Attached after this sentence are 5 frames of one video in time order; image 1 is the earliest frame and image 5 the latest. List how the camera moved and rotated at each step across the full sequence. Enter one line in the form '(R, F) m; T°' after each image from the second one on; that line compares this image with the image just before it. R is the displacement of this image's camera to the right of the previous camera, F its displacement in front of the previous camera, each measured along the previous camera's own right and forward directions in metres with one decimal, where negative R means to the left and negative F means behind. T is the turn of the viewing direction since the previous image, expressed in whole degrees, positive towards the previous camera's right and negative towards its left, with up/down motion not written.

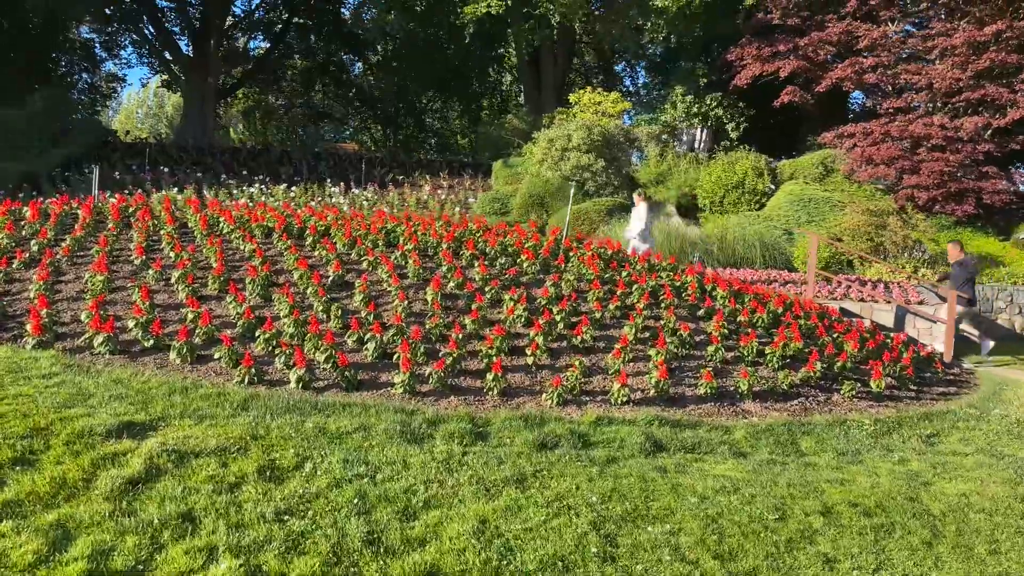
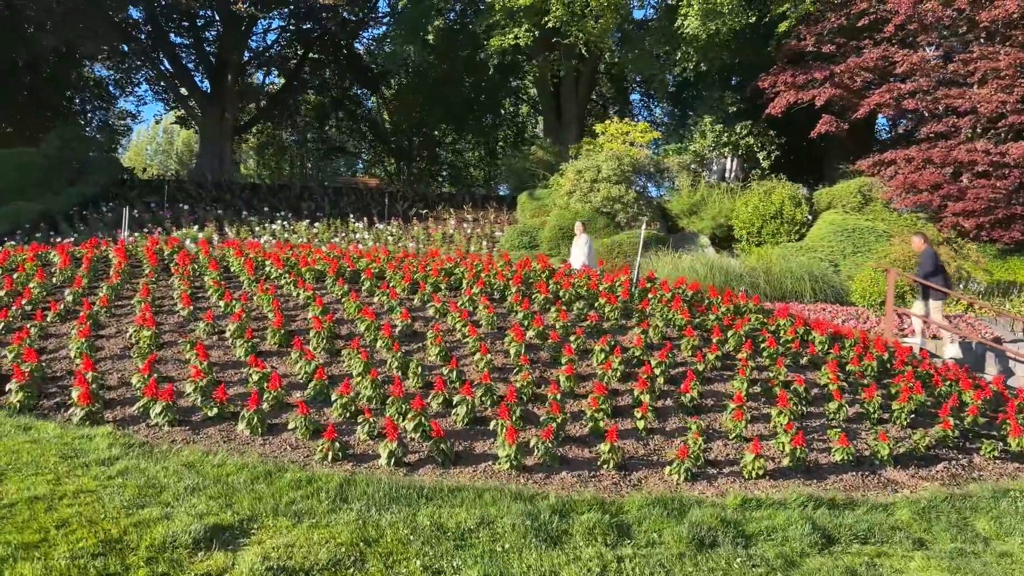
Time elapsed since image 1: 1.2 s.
(-0.4, +0.5) m; 0°
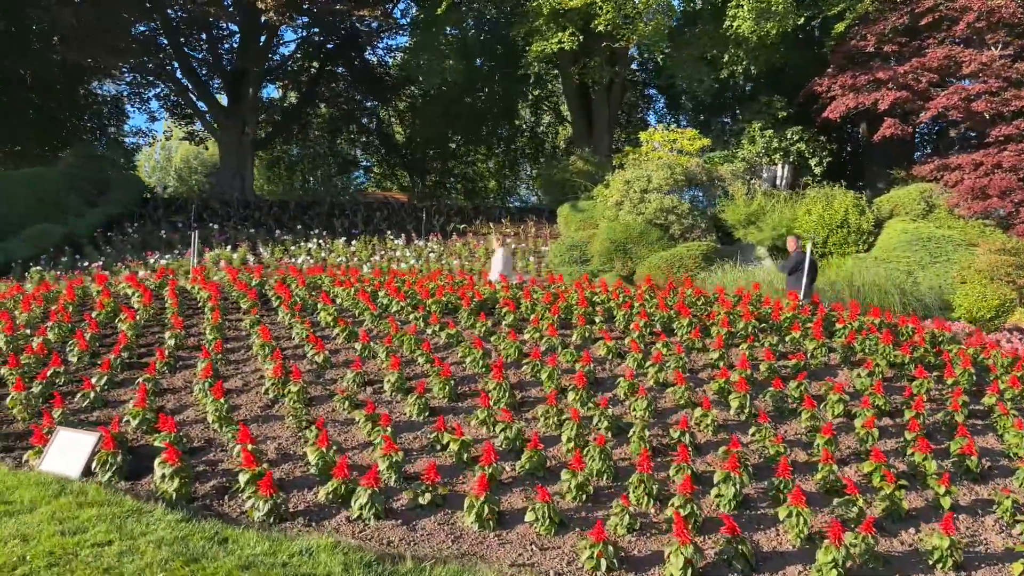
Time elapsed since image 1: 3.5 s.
(-0.9, +0.7) m; 0°
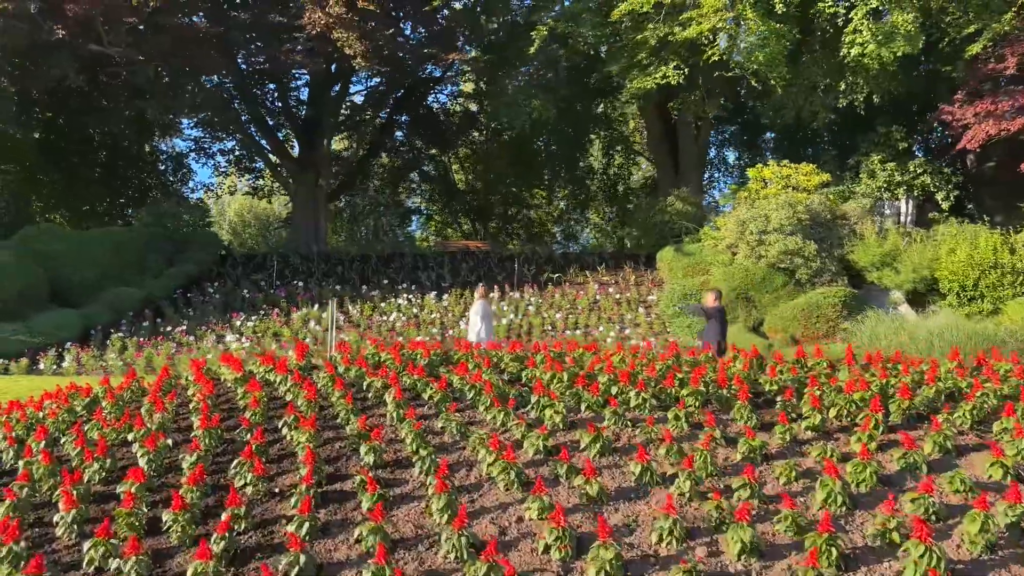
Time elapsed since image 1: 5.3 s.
(-1.0, +1.1) m; -3°
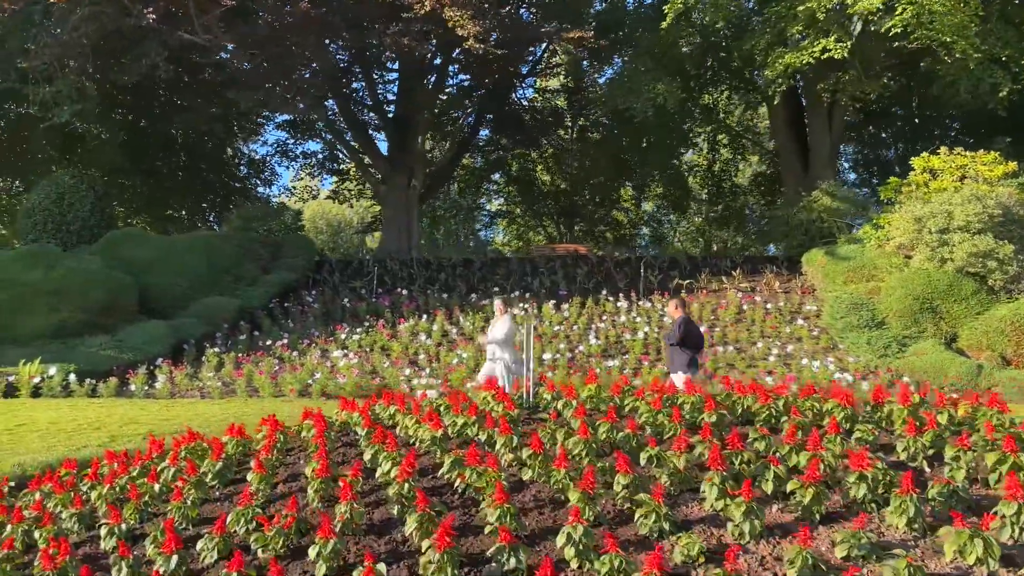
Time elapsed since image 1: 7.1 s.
(-1.0, +1.5) m; -4°
